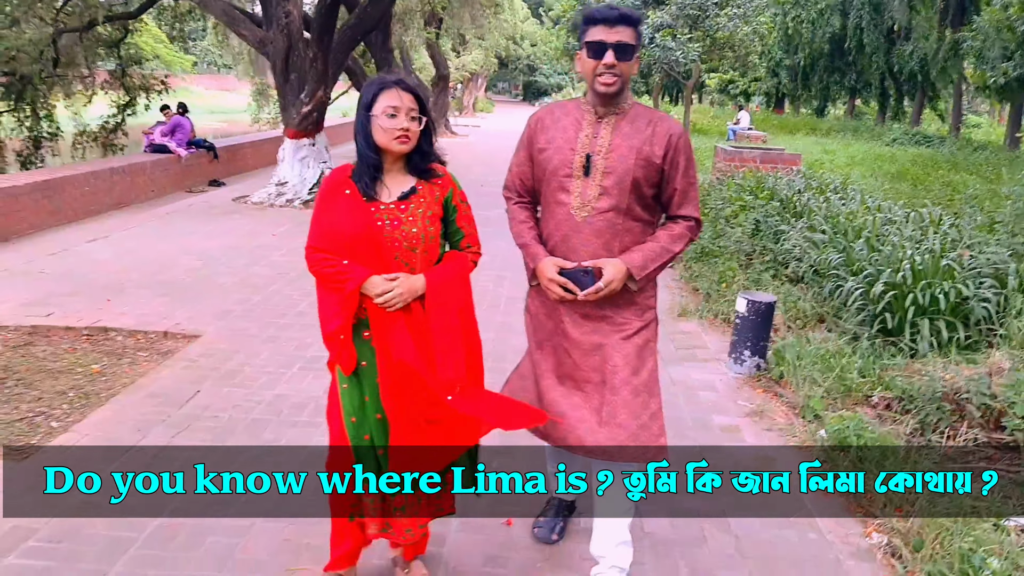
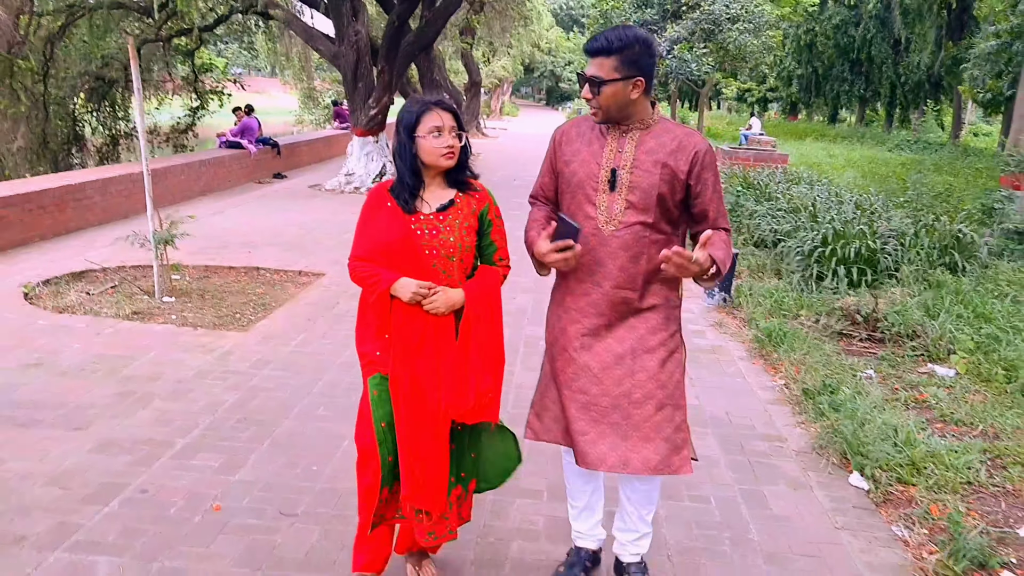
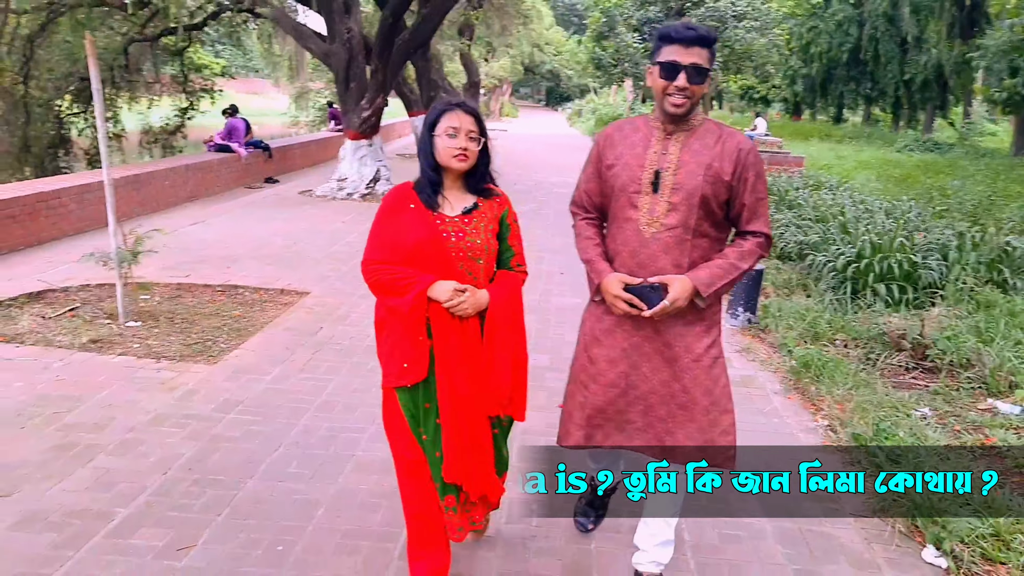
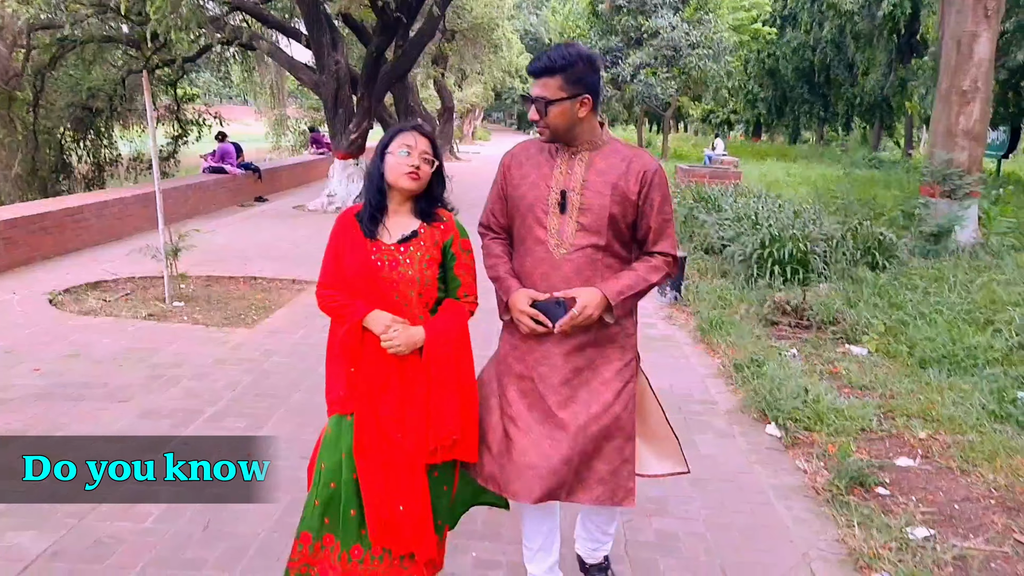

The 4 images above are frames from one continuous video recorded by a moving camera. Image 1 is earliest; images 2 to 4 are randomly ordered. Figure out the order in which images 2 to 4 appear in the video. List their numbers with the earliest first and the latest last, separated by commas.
3, 2, 4
